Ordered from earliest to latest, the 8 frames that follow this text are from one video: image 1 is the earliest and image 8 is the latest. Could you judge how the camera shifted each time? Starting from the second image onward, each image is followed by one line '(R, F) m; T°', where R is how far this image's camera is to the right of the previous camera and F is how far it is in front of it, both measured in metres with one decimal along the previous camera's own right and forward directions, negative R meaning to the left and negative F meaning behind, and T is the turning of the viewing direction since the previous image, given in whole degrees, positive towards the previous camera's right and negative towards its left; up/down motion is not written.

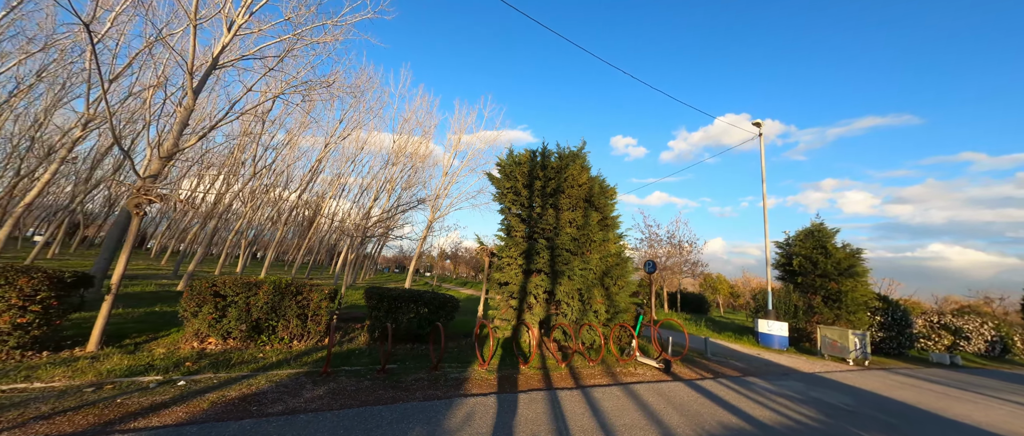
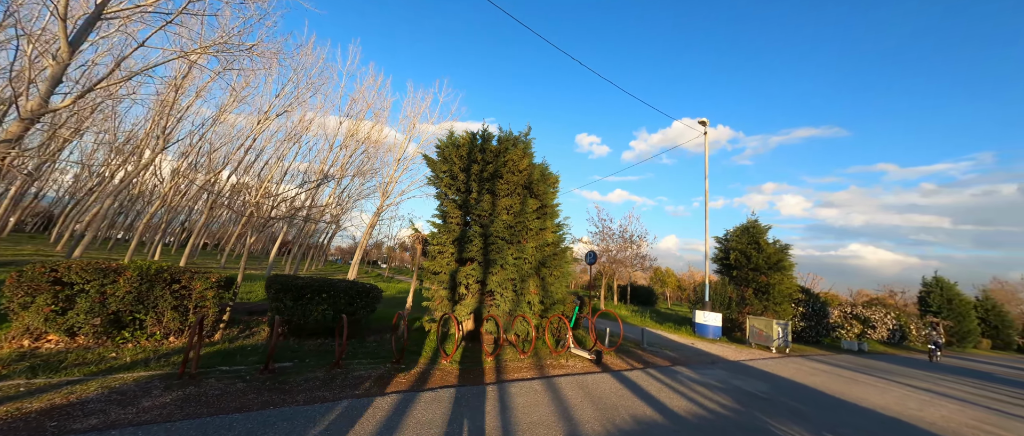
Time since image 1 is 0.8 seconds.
(+0.7, +0.4) m; +6°
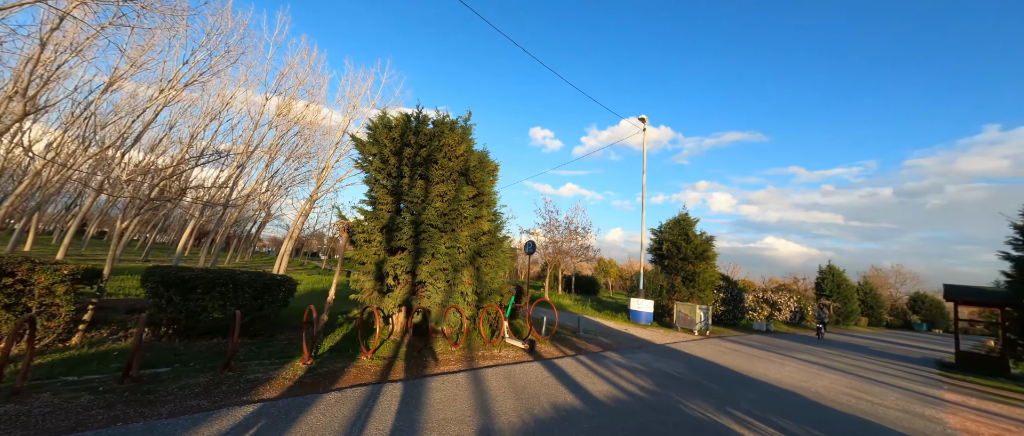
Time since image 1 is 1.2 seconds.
(+0.4, +0.2) m; +8°
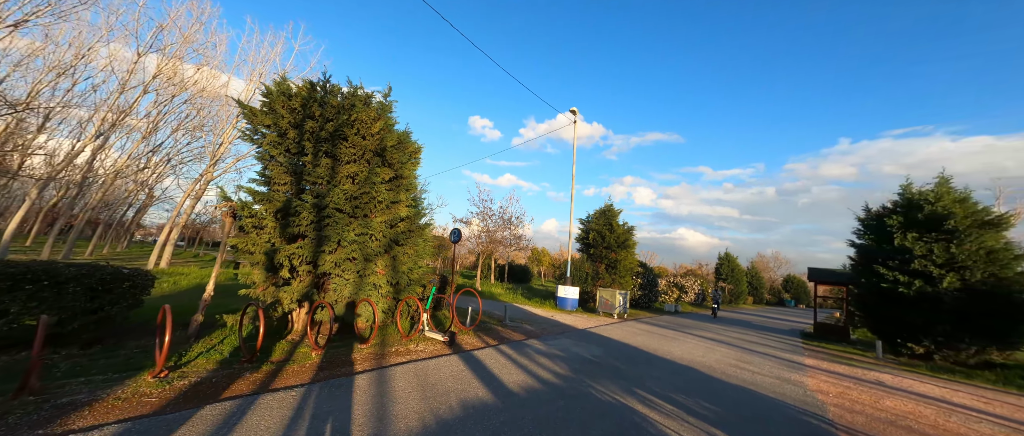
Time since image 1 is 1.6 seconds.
(+0.3, +0.3) m; +11°
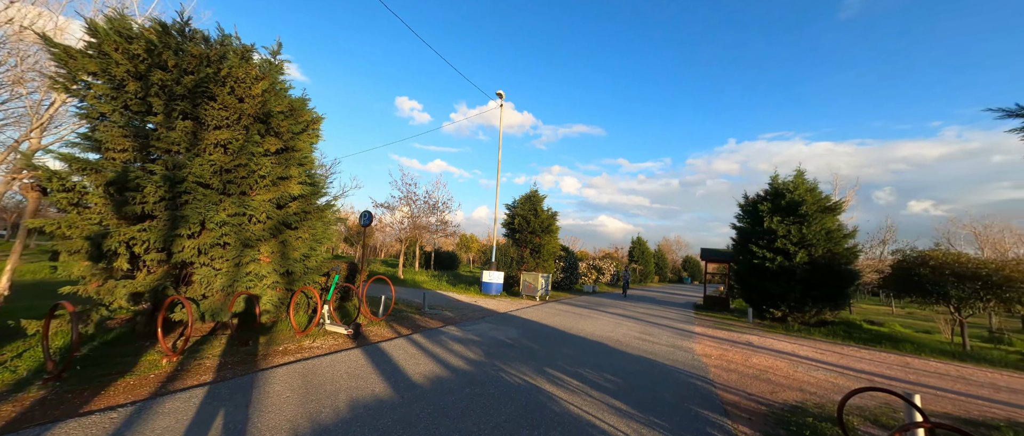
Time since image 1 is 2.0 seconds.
(+0.3, +0.3) m; +12°
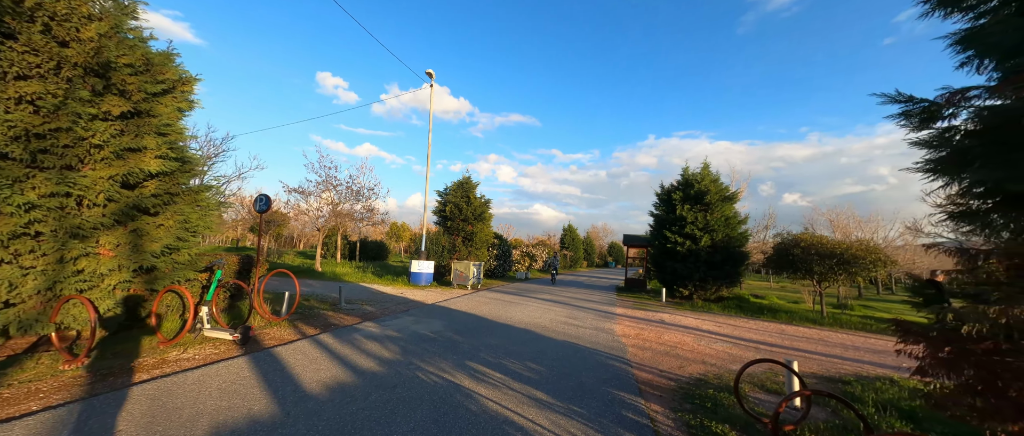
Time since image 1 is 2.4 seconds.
(+0.3, +0.4) m; +11°
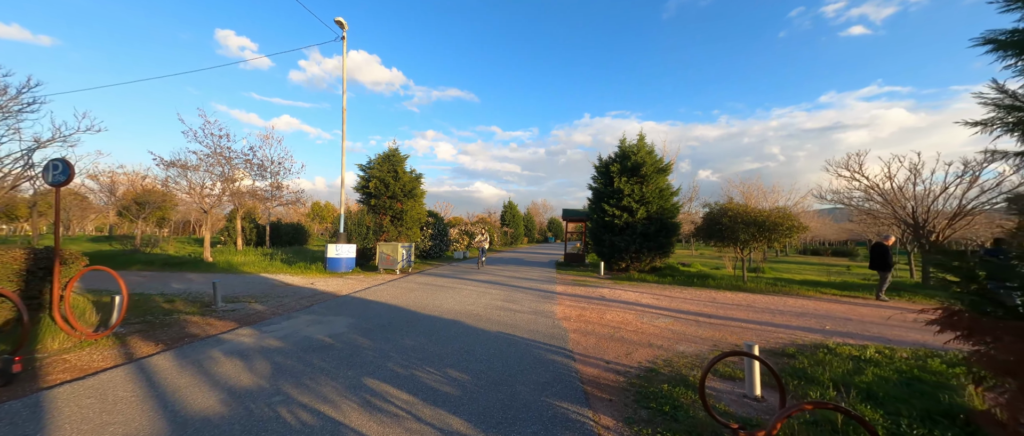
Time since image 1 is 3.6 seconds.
(+0.4, +1.2) m; +10°
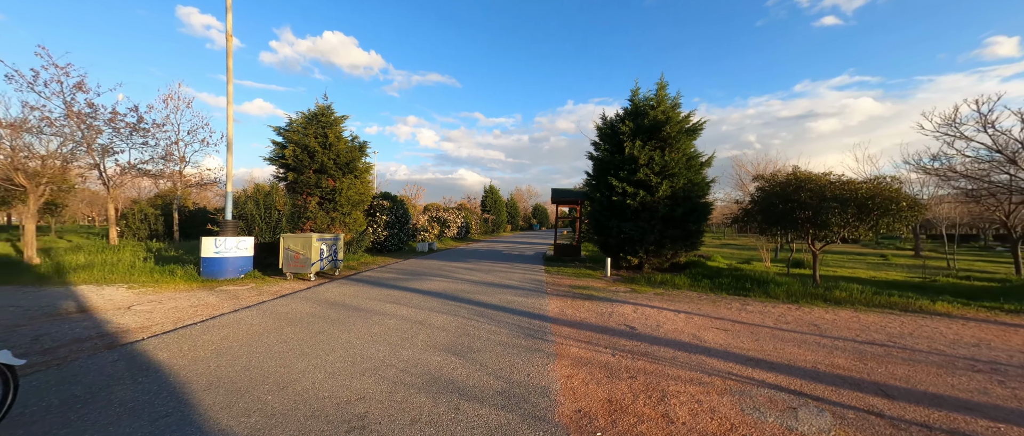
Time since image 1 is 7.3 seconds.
(+0.4, +4.5) m; +3°
